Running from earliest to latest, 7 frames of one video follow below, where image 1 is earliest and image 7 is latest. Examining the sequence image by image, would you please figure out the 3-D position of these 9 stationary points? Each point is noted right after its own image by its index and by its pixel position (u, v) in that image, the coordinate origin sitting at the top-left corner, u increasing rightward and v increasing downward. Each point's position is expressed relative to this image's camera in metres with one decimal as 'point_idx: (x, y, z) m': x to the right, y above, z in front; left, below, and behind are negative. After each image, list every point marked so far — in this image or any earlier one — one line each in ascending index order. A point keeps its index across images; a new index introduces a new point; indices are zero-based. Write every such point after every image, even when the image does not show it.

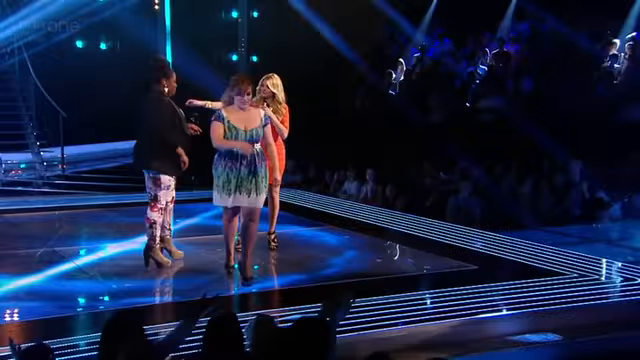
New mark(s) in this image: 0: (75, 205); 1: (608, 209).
0: (-2.8, -0.3, +6.6) m
1: (+3.0, -0.3, +5.9) m
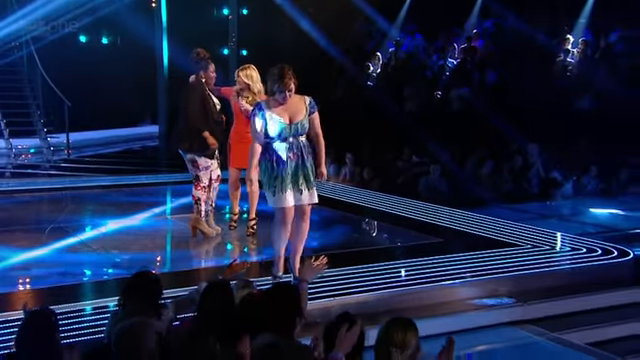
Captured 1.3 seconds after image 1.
0: (-3.1, -0.1, +7.4) m
1: (+2.7, -0.1, +6.6) m
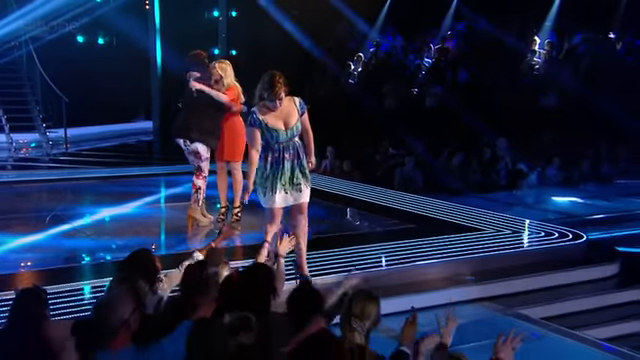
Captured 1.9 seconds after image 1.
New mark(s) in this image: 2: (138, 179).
0: (-3.3, 0.0, +7.8) m
1: (+2.5, 0.0, +7.2) m
2: (-2.5, 0.0, +7.9) m
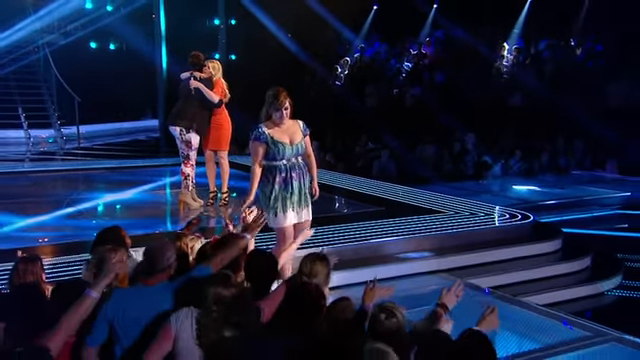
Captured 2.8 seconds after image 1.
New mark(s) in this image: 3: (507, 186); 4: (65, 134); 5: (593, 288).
0: (-3.5, +0.2, +8.7) m
1: (+2.3, +0.2, +8.1) m
2: (-2.7, +0.2, +8.7) m
3: (+2.4, -0.1, +7.8) m
4: (-4.6, +0.8, +10.7) m
5: (+2.4, -1.0, +5.1) m
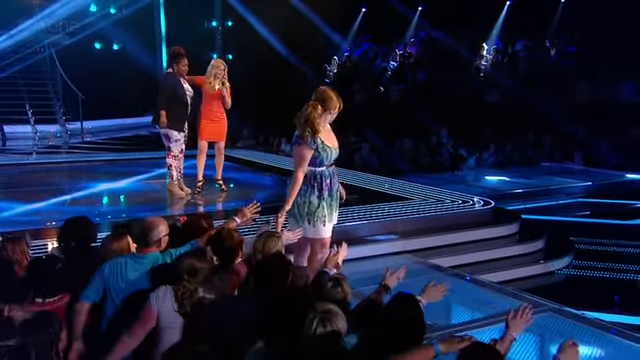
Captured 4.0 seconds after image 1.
0: (-3.7, +0.3, +9.3) m
1: (+2.1, +0.3, +8.6) m
2: (-2.9, +0.3, +9.3) m
3: (+2.2, 0.0, +8.3) m
4: (-4.8, +1.0, +11.3) m
5: (+2.1, -0.8, +5.6) m
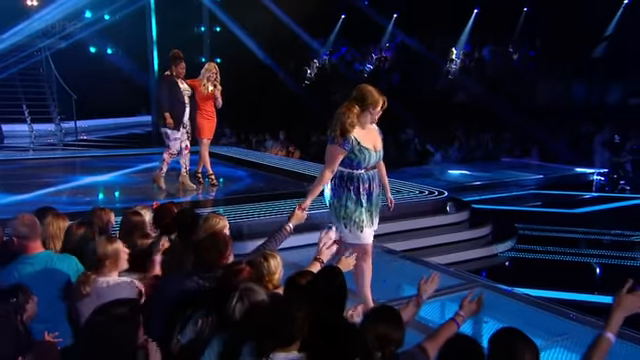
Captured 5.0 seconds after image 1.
0: (-4.0, +0.4, +9.9) m
1: (+1.8, +0.3, +9.2) m
2: (-3.3, +0.4, +9.9) m
3: (+1.9, +0.1, +9.0) m
4: (-5.2, +1.0, +11.9) m
5: (+1.8, -0.7, +6.2) m
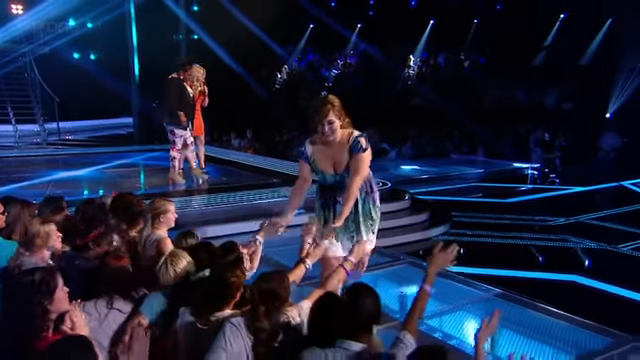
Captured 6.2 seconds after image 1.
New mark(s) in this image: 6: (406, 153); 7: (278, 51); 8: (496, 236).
0: (-4.6, +0.5, +10.6) m
1: (+1.2, +0.4, +10.1) m
2: (-3.9, +0.4, +10.7) m
3: (+1.3, +0.2, +9.8) m
4: (-5.8, +1.1, +12.6) m
5: (+1.3, -0.6, +7.1) m
6: (+1.5, +0.4, +10.3) m
7: (-0.8, +2.9, +12.7) m
8: (+2.0, -0.6, +6.9) m
